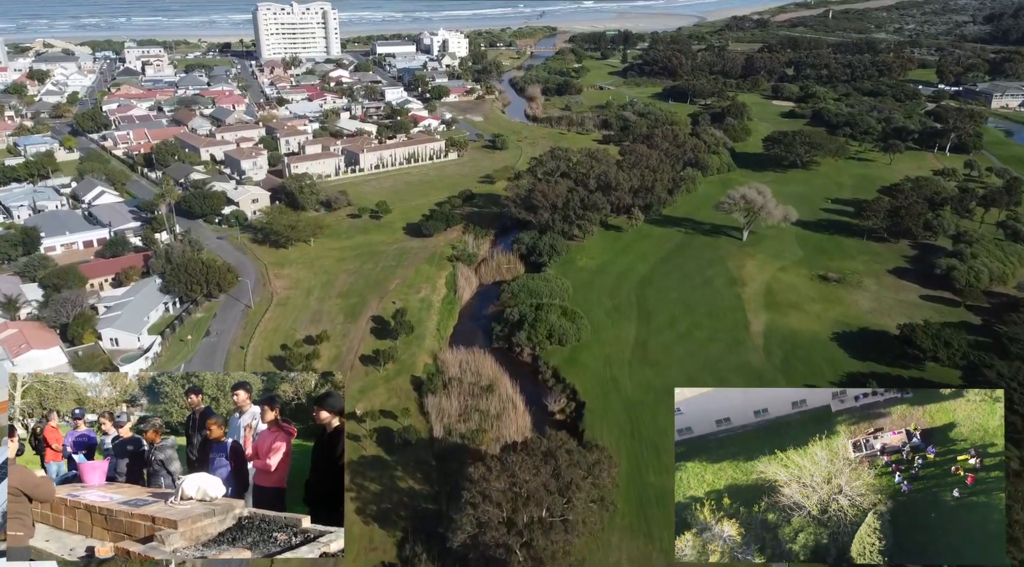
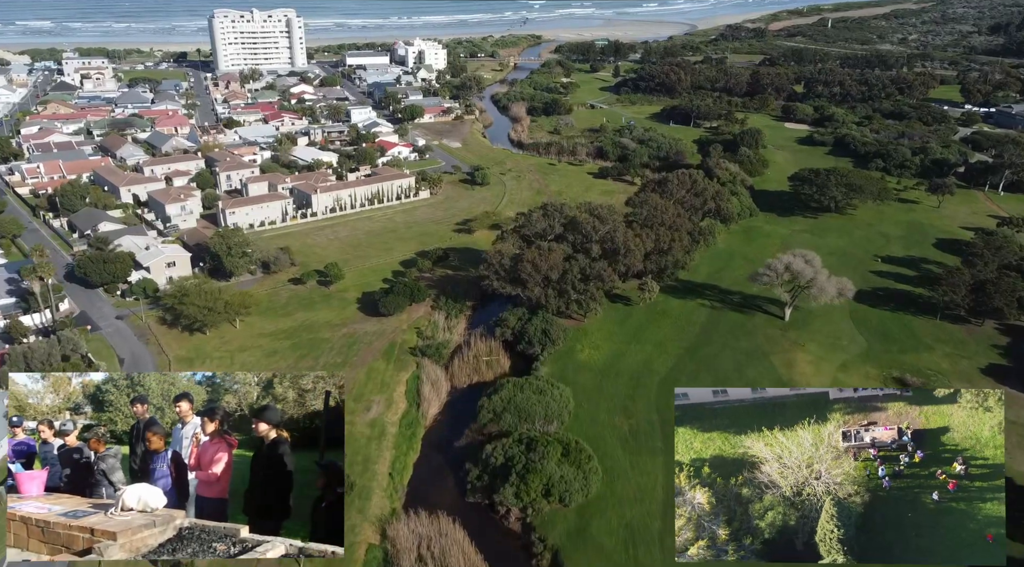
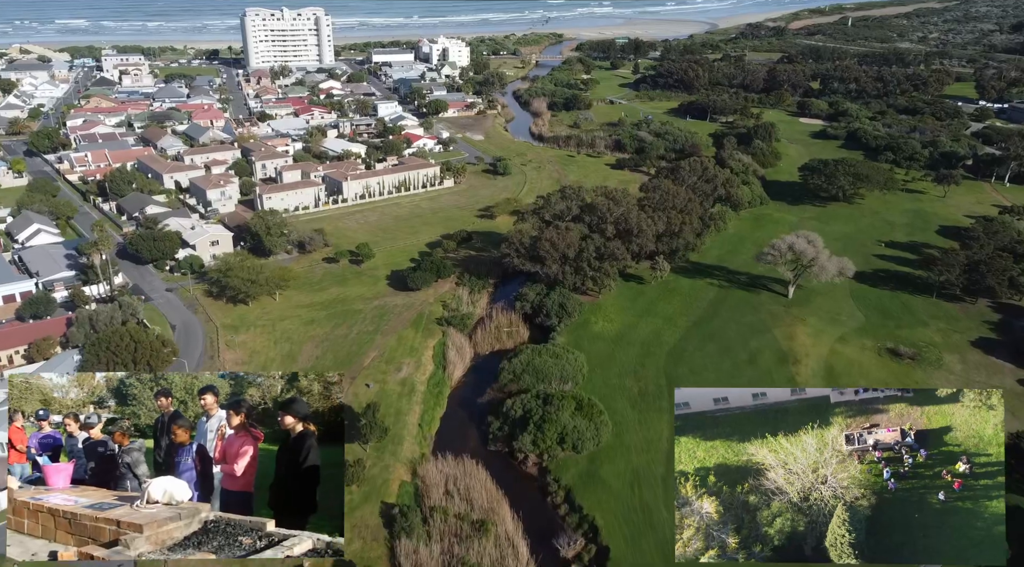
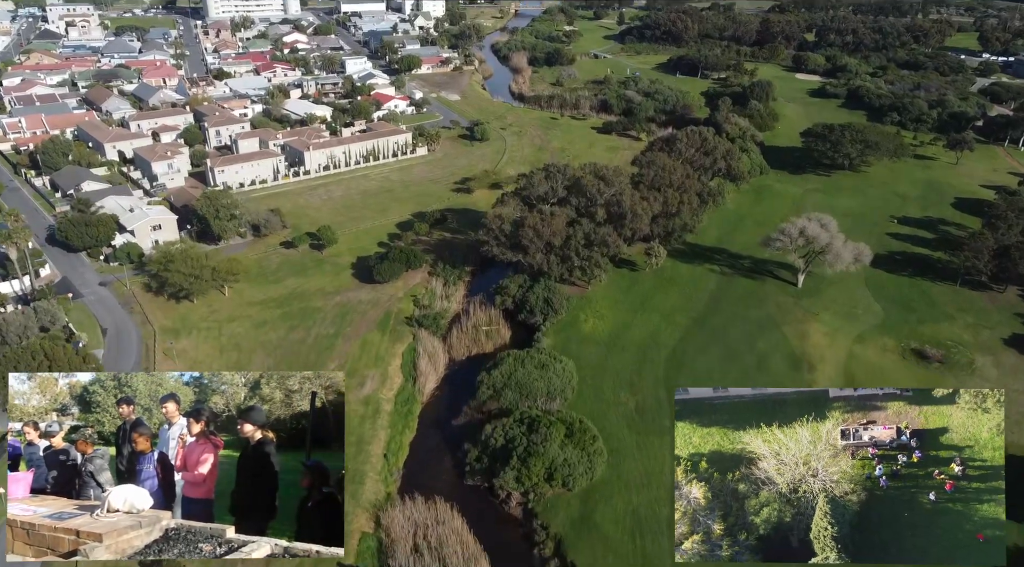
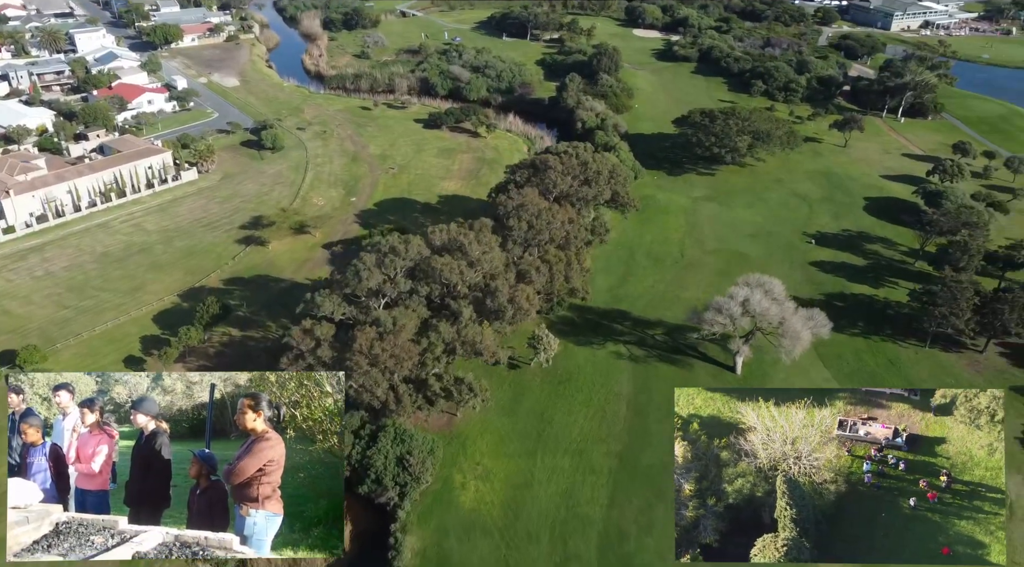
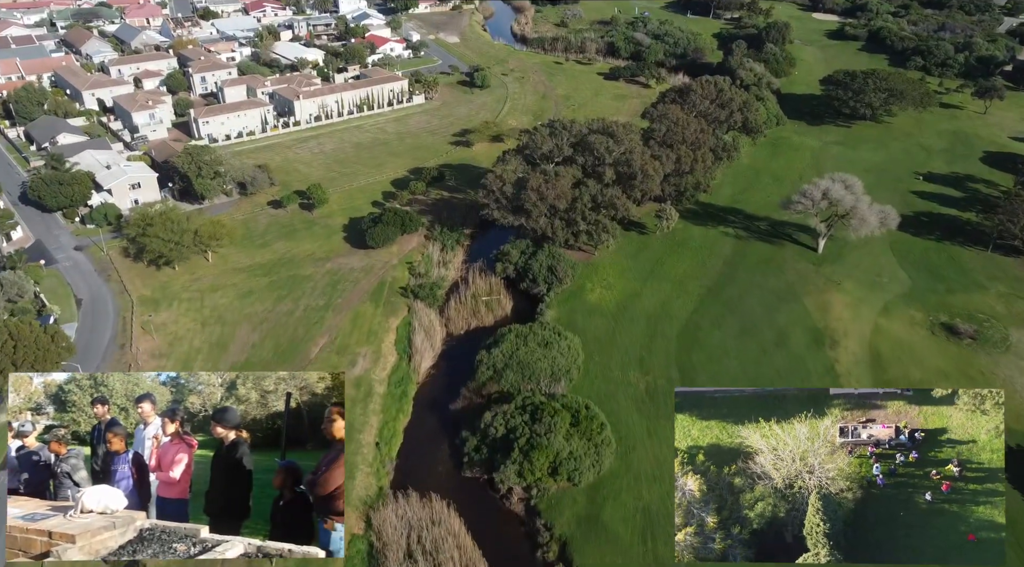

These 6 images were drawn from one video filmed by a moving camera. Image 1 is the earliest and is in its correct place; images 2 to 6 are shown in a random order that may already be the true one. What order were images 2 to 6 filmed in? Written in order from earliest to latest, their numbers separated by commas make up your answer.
3, 2, 4, 6, 5
